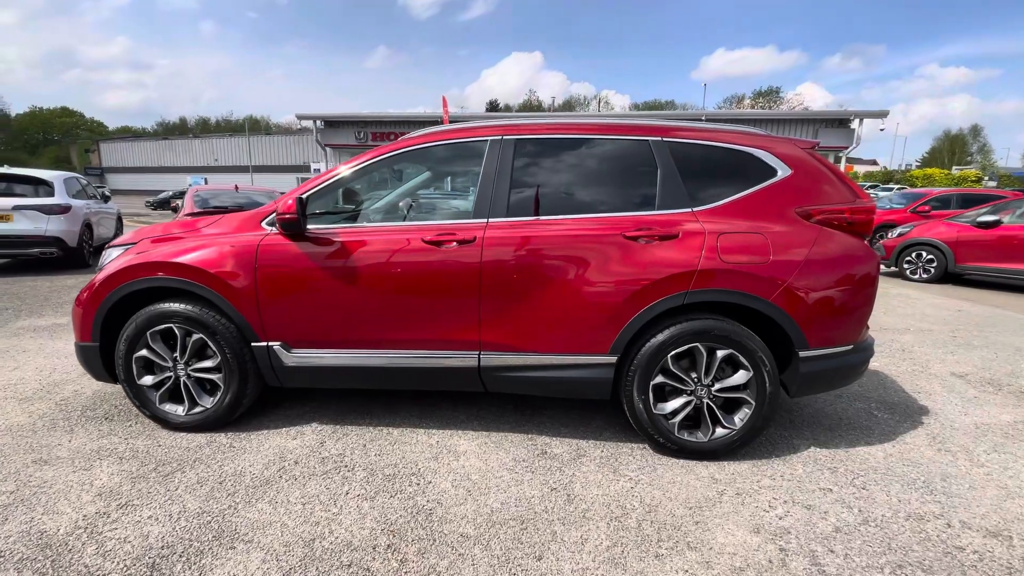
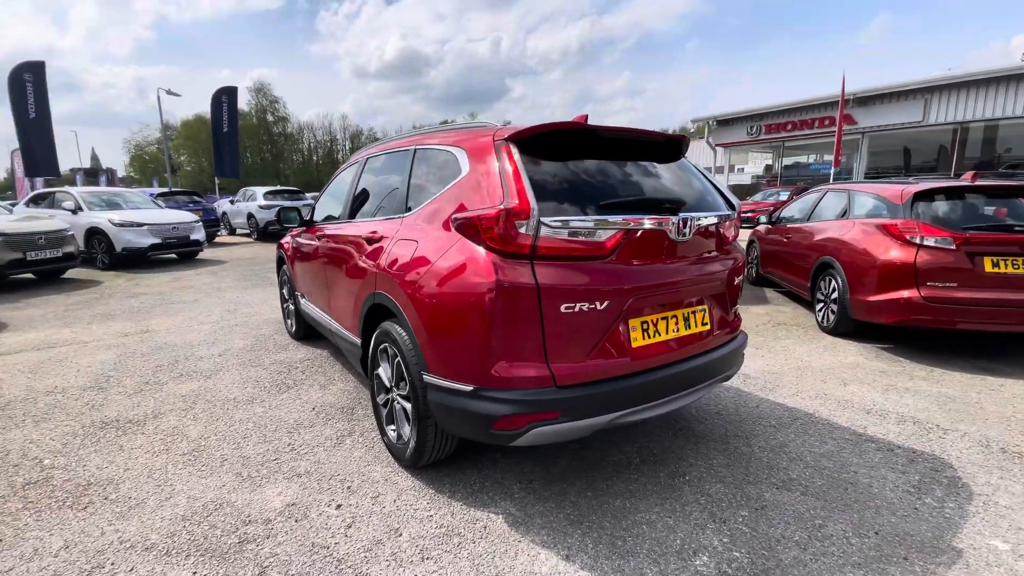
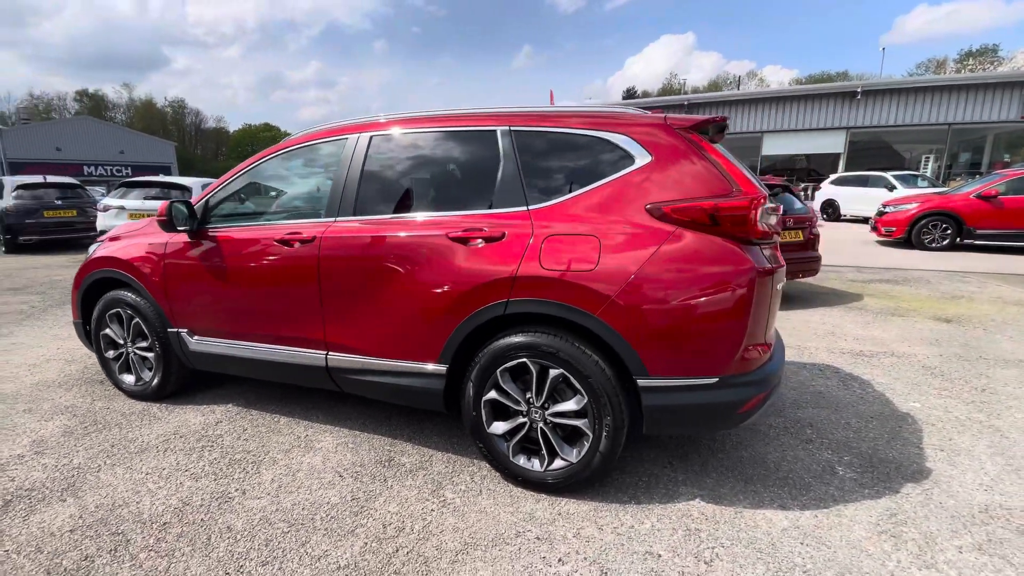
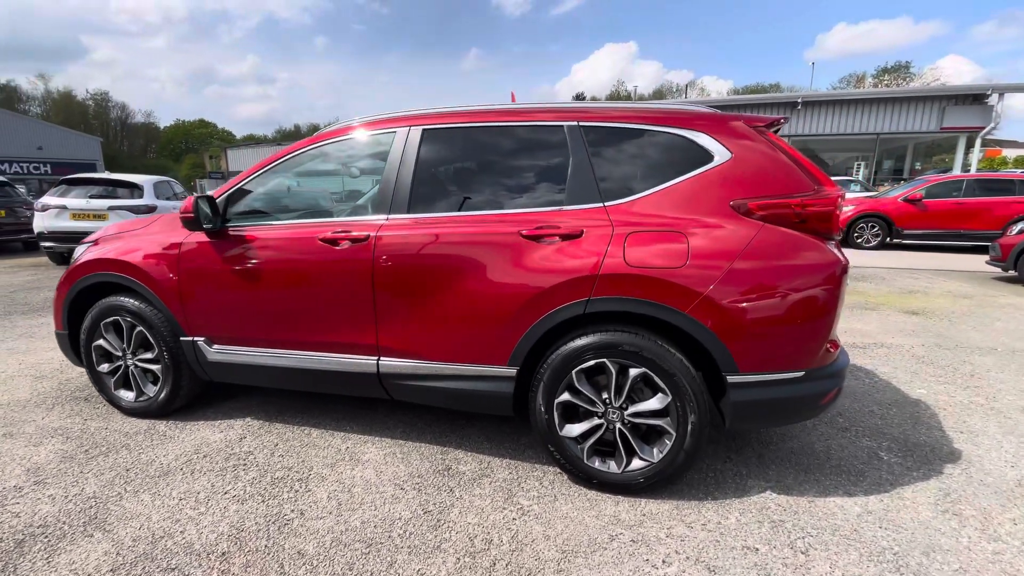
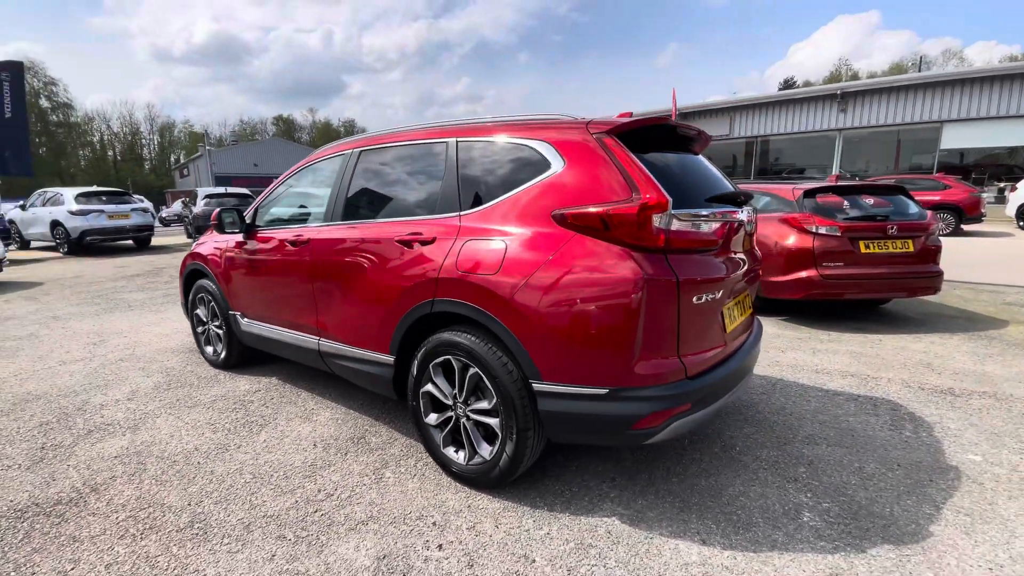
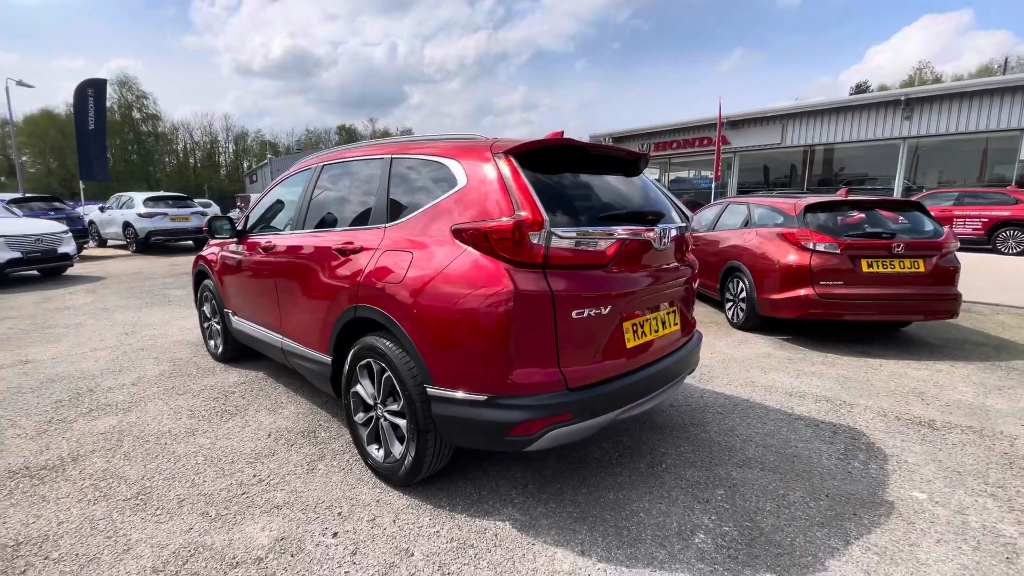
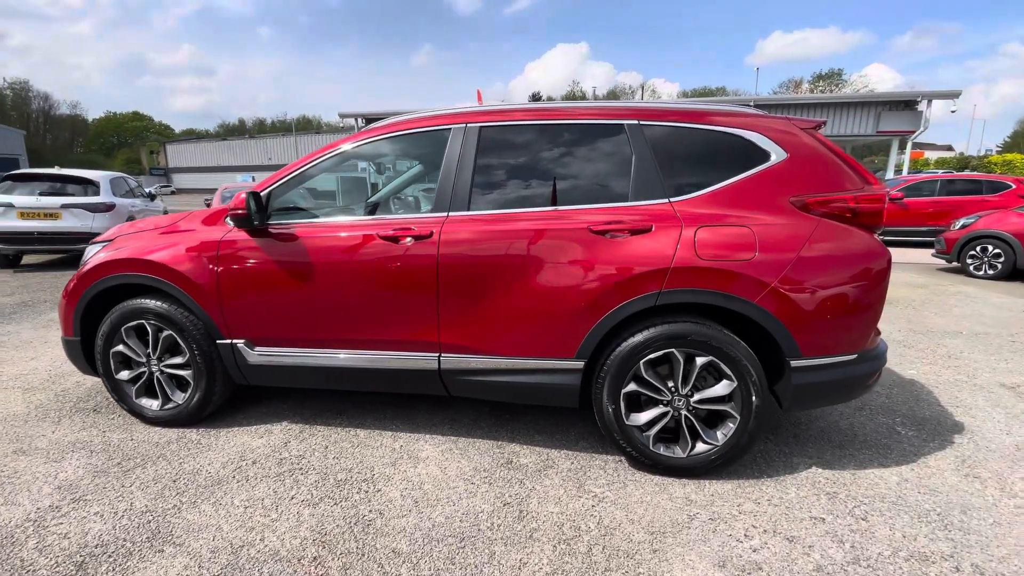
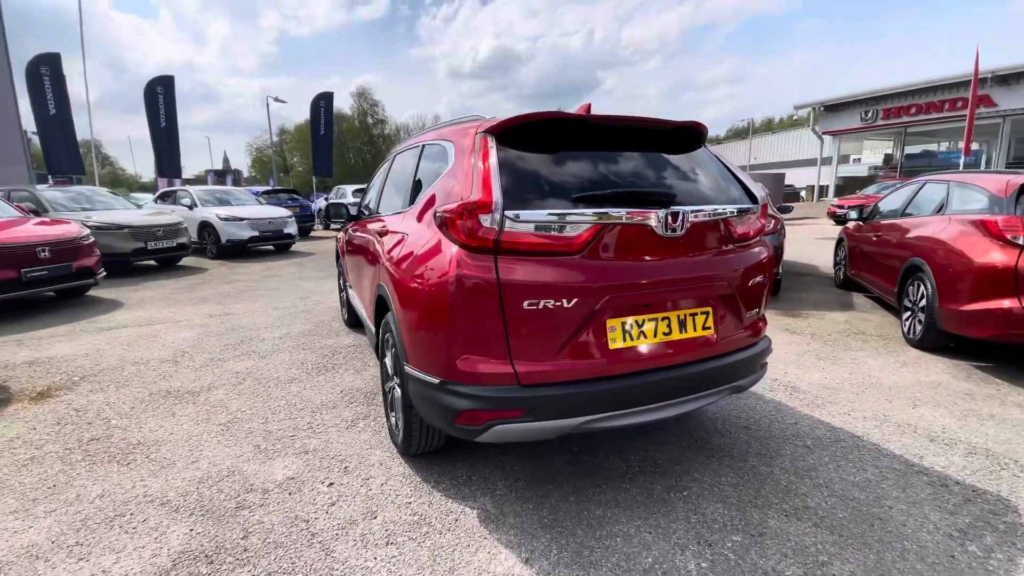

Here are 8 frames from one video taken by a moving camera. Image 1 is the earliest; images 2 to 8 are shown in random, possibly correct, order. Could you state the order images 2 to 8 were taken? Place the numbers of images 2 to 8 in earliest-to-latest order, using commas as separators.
7, 4, 3, 5, 6, 2, 8
